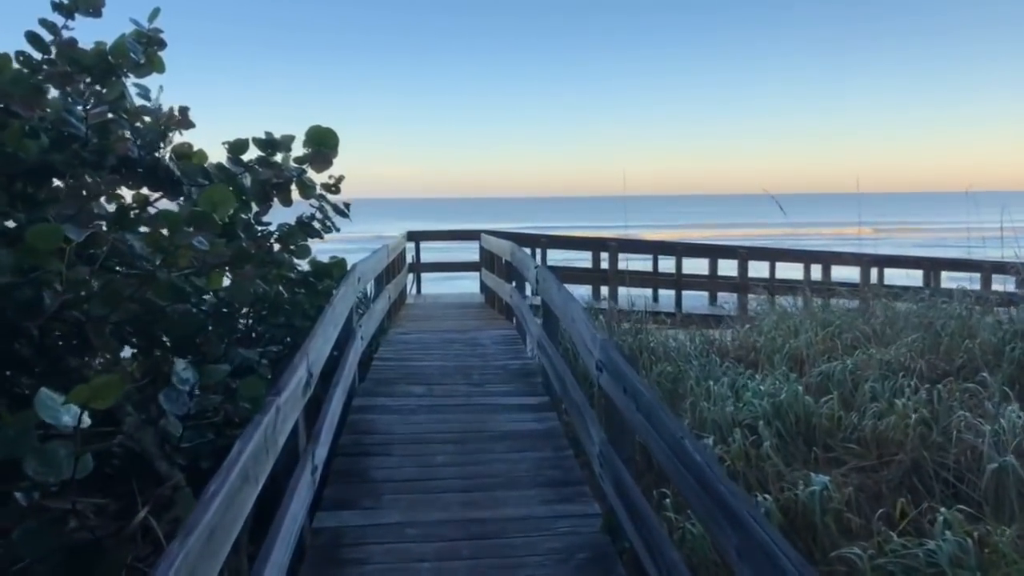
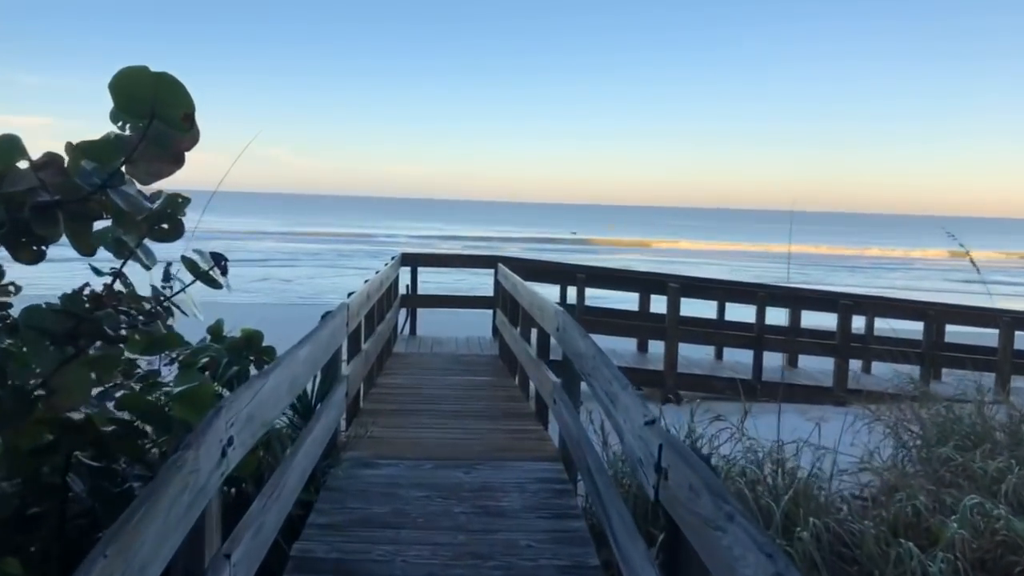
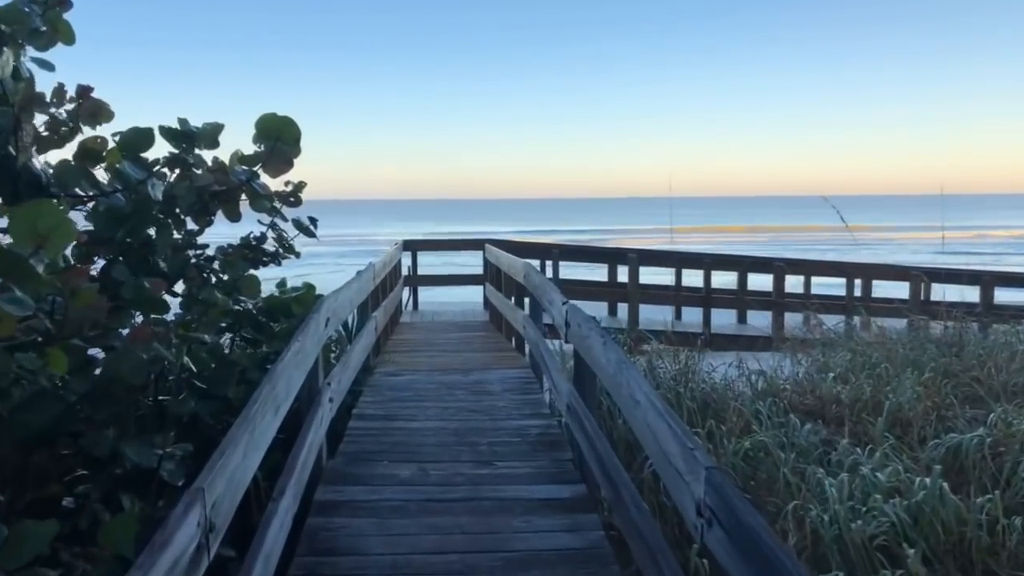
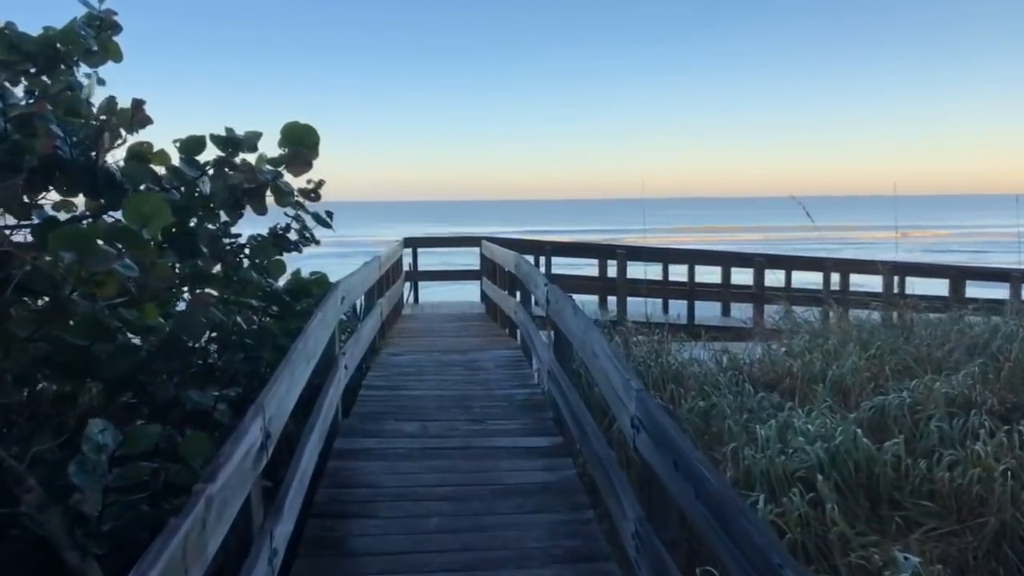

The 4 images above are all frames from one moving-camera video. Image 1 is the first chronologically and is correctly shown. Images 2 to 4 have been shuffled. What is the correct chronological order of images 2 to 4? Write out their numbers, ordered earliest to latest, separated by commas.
4, 3, 2
